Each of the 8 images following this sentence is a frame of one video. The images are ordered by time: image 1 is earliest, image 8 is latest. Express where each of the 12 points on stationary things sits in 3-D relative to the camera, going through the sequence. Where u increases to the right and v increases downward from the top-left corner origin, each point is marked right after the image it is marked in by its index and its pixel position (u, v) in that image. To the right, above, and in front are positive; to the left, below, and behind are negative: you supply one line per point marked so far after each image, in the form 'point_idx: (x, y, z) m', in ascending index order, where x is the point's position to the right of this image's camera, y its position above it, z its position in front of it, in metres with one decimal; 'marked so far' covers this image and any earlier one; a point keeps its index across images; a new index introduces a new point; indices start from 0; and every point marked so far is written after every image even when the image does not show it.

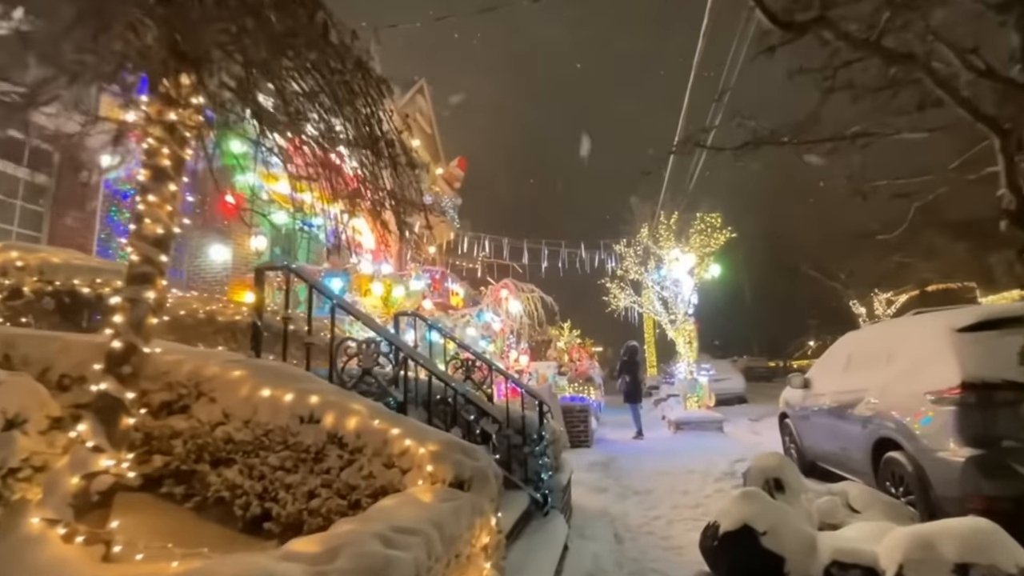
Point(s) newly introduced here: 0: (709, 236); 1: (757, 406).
0: (+5.5, +1.5, +14.9) m
1: (+8.8, -4.3, +19.3) m
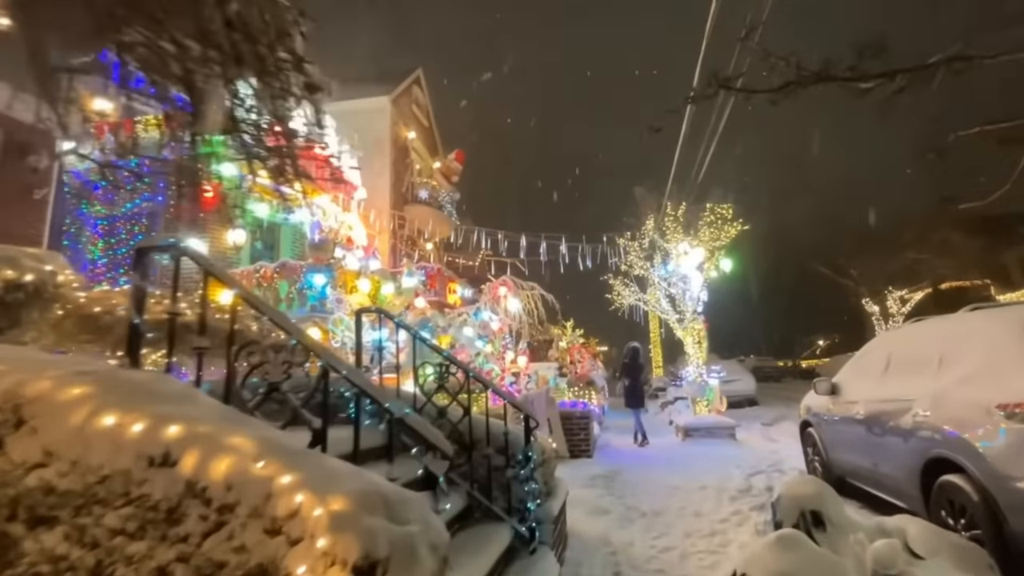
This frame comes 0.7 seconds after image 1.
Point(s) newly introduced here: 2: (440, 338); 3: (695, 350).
0: (+5.5, +1.6, +14.0) m
1: (+8.8, -4.2, +18.3) m
2: (-1.7, -1.2, +12.5) m
3: (+4.7, -1.6, +13.6) m
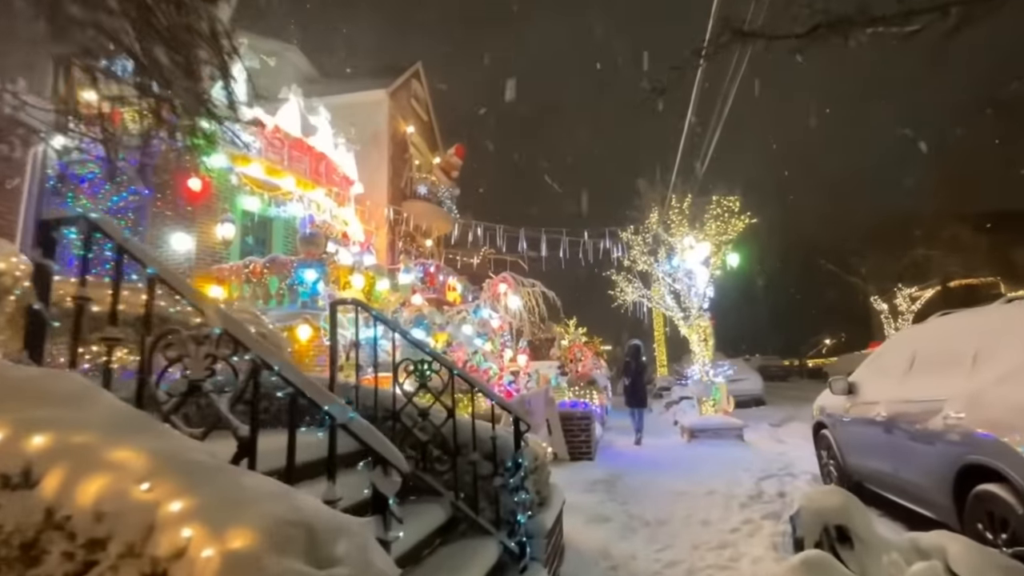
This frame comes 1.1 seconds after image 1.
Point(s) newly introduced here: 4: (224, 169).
0: (+5.4, +1.7, +13.5) m
1: (+8.8, -4.1, +17.8) m
2: (-1.7, -1.1, +12.1) m
3: (+4.7, -1.5, +13.1) m
4: (-6.8, +2.8, +12.4) m
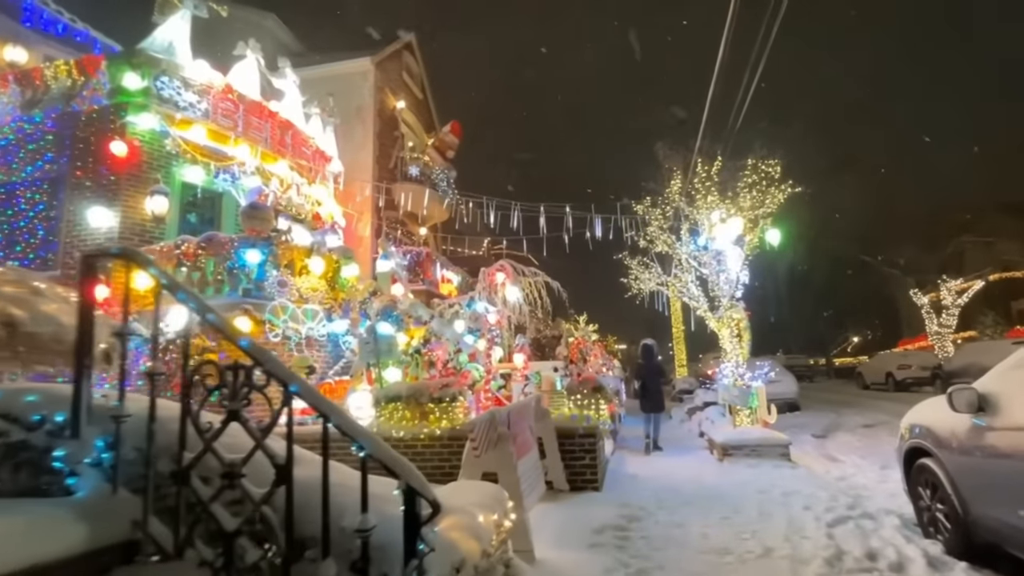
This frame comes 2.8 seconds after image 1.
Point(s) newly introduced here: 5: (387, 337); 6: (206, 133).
0: (+5.3, +2.0, +11.2) m
1: (+8.7, -3.8, +15.4) m
2: (-1.9, -0.8, +9.9) m
3: (+4.6, -1.2, +10.8) m
4: (-6.9, +3.1, +10.4) m
5: (-1.9, -0.8, +8.2) m
6: (-6.3, +3.2, +10.9) m
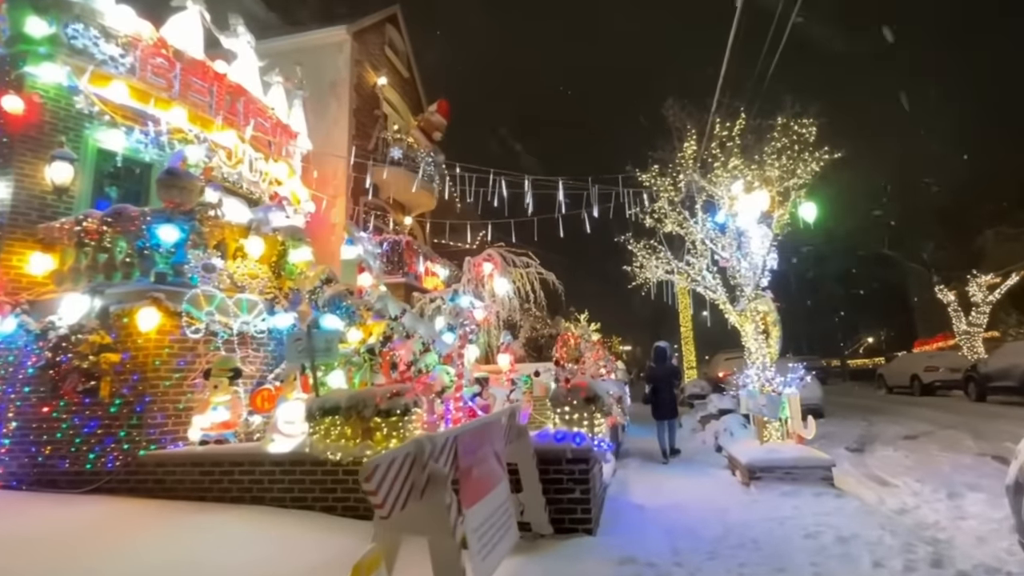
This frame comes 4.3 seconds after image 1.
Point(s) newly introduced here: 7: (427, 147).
0: (+4.9, +2.2, +9.4) m
1: (+8.4, -3.5, +13.6) m
2: (-2.2, -0.6, +8.2) m
3: (+4.2, -1.0, +9.0) m
4: (-7.3, +3.3, +8.7) m
5: (-2.3, -0.6, +6.4) m
6: (-6.6, +3.4, +9.2) m
7: (-3.1, +5.2, +19.6) m
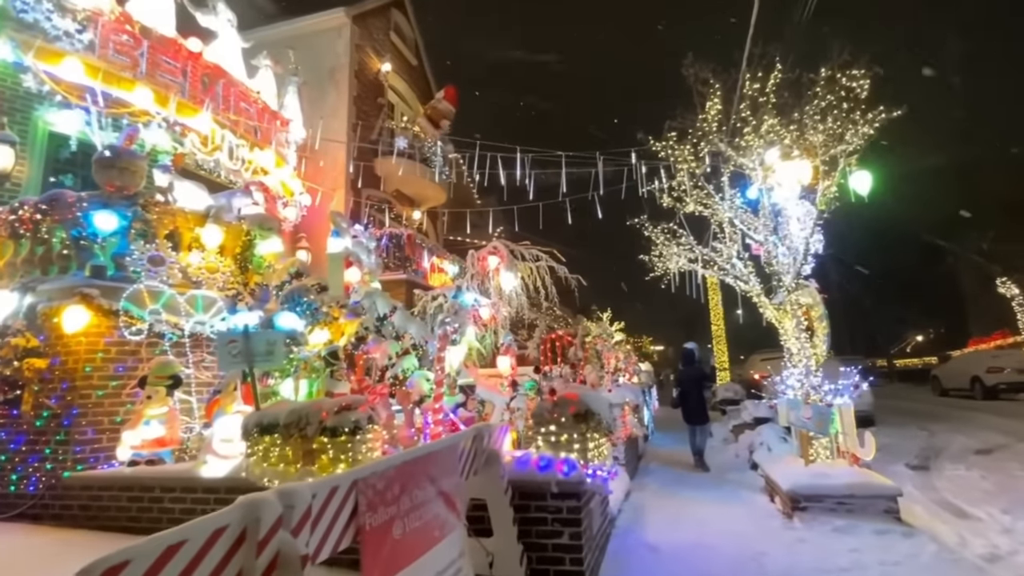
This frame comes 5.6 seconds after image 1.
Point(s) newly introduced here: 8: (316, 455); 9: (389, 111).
0: (+4.9, +2.4, +7.9) m
1: (+8.6, -3.3, +11.9) m
2: (-2.3, -0.5, +7.1) m
3: (+4.2, -0.8, +7.6) m
4: (-7.4, +3.3, +7.9) m
5: (-2.5, -0.5, +5.4) m
6: (-6.7, +3.4, +8.3) m
7: (-2.7, +5.2, +18.5) m
8: (-1.8, -1.5, +4.9) m
9: (-4.0, +5.7, +17.2) m
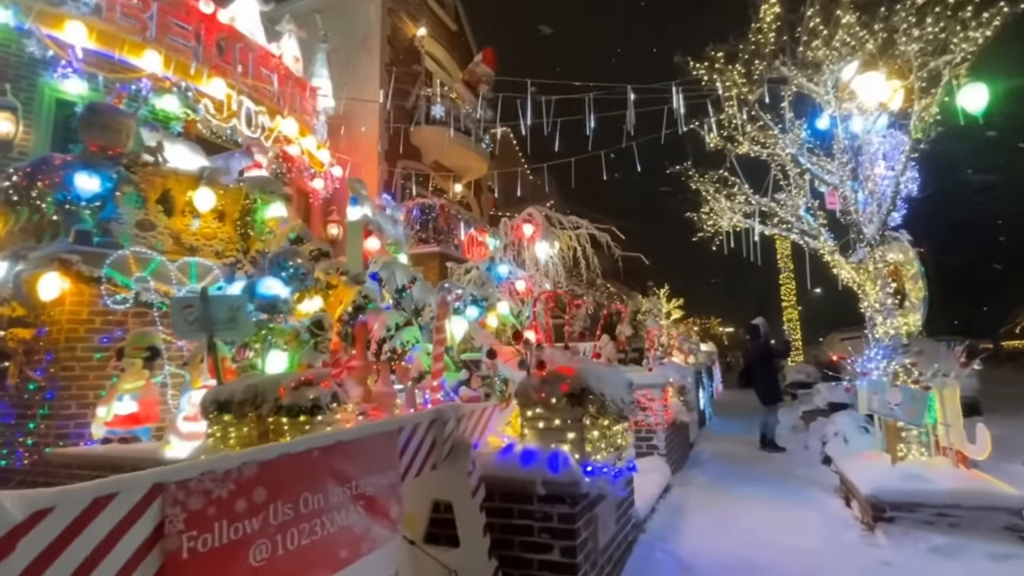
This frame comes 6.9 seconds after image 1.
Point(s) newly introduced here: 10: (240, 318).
0: (+5.0, +2.9, +6.2) m
1: (+9.4, -2.6, +9.9) m
2: (-2.2, -0.1, +6.4) m
3: (+4.4, -0.3, +6.1) m
4: (-7.1, +3.7, +7.7) m
5: (-2.5, -0.1, +4.7) m
6: (-6.4, +3.8, +8.0) m
7: (-1.2, +6.0, +17.6) m
8: (-1.9, -1.2, +4.2) m
9: (-2.7, +6.5, +16.4) m
10: (-2.4, -0.3, +4.7) m
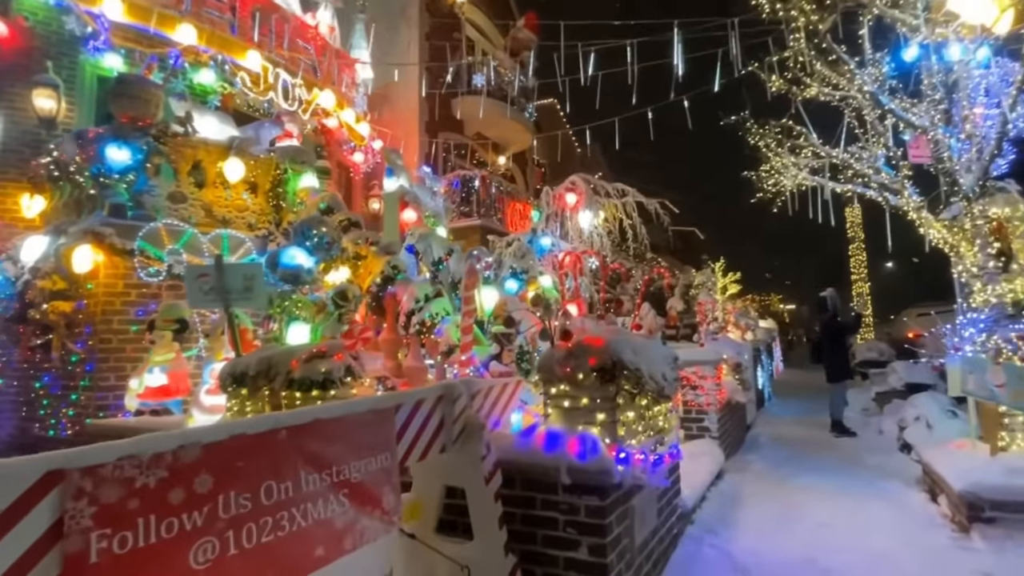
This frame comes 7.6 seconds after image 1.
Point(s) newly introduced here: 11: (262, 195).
0: (+5.4, +3.3, +5.1) m
1: (+10.1, -2.1, +8.6) m
2: (-1.8, +0.2, +6.1) m
3: (+4.7, +0.1, +5.2) m
4: (-6.6, +4.1, +7.7) m
5: (-2.3, +0.2, +4.5) m
6: (-5.8, +4.2, +8.0) m
7: (+0.2, +6.8, +16.9) m
8: (-1.7, -0.9, +3.9) m
9: (-1.3, +7.2, +15.9) m
10: (-2.2, 0.0, +4.5) m
11: (-3.4, +1.3, +7.1) m
